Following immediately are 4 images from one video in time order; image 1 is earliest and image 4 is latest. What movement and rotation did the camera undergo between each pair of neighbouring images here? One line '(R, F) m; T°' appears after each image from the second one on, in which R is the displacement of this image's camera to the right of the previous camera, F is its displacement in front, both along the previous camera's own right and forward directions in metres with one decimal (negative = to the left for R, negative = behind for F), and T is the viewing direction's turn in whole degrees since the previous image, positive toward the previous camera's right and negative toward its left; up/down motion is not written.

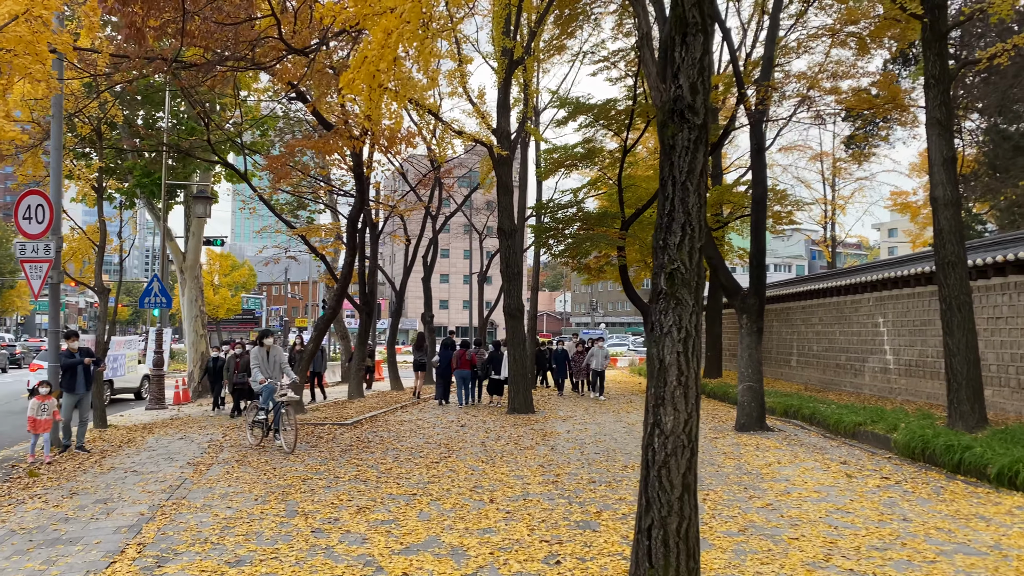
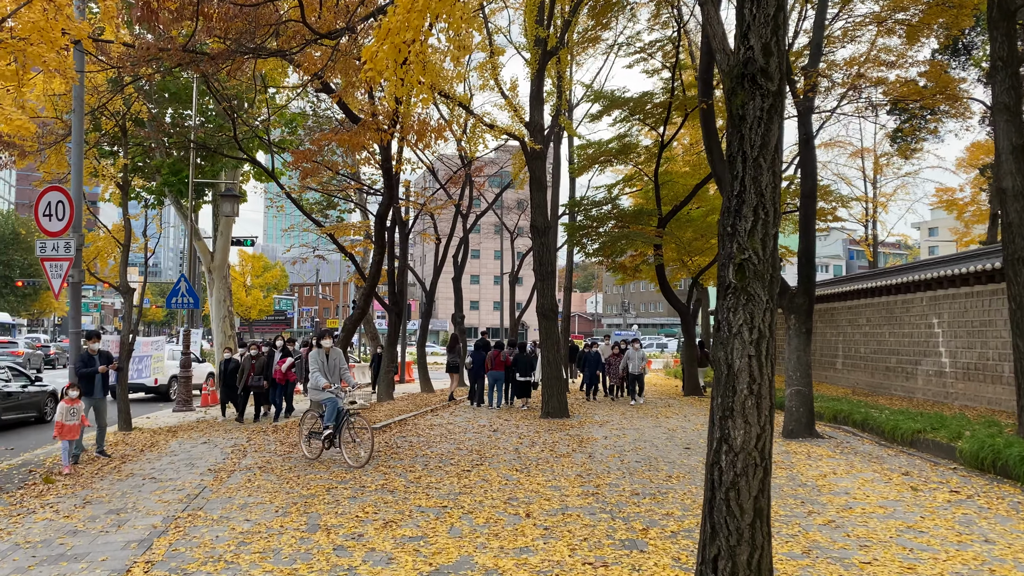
(-0.1, +0.5) m; -2°
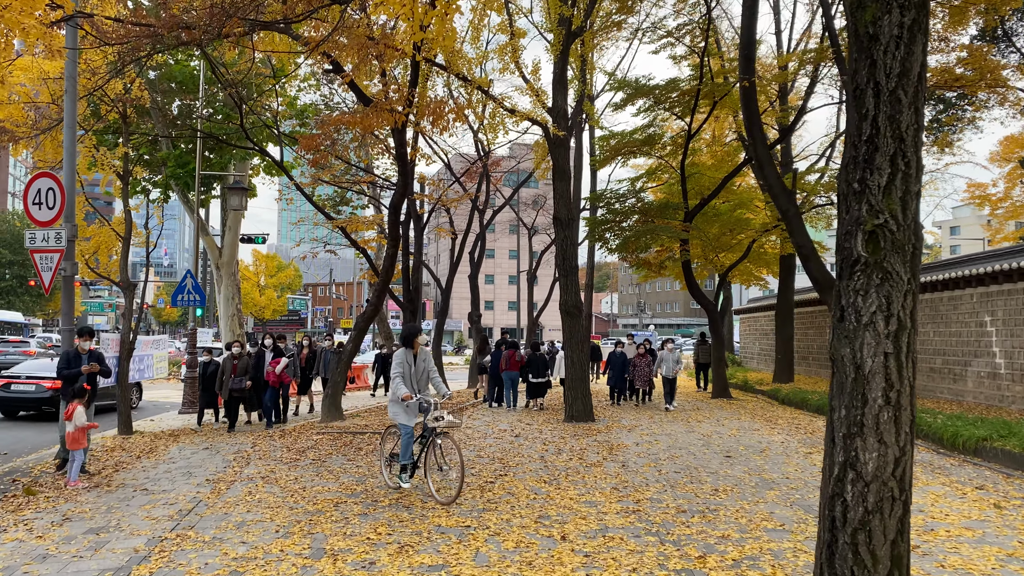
(-0.1, +0.8) m; -1°
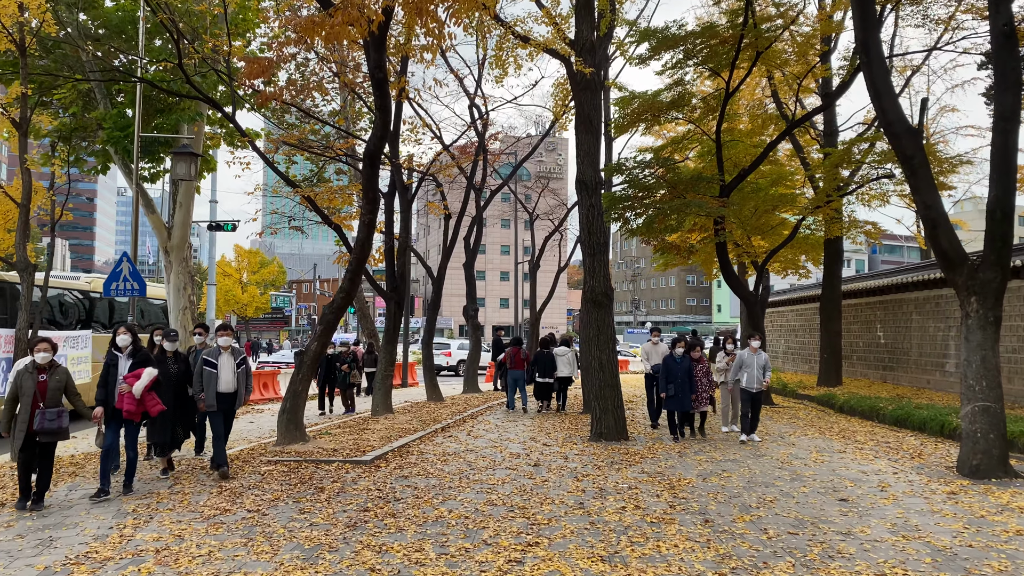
(-0.3, +2.7) m; +1°
